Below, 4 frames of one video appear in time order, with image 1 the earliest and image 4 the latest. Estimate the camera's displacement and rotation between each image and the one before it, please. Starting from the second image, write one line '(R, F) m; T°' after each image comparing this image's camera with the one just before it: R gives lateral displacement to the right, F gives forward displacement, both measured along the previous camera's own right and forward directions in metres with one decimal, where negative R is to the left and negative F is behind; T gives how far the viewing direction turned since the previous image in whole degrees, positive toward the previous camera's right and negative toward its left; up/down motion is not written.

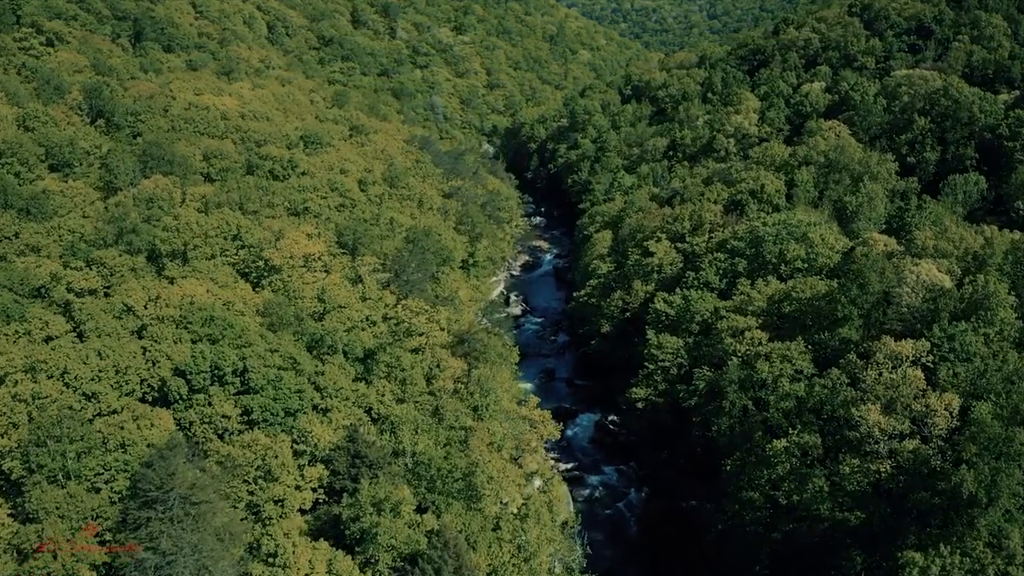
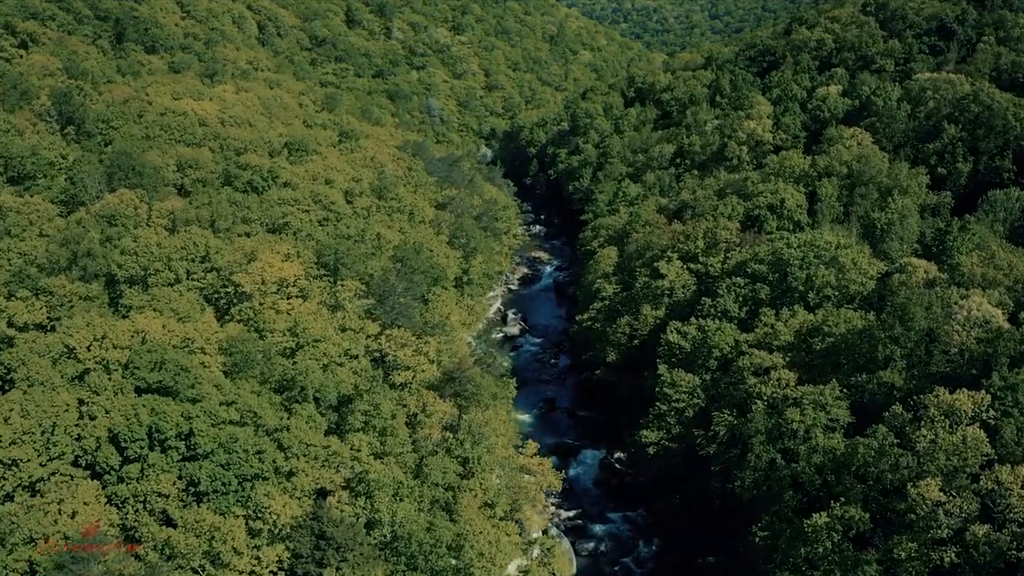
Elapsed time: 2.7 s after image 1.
(+0.2, +5.9) m; 0°
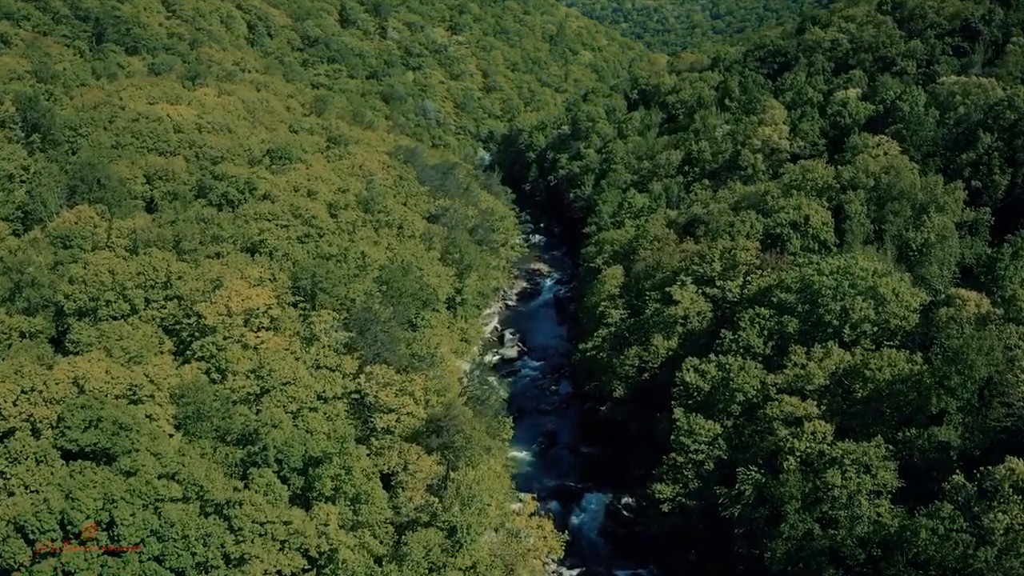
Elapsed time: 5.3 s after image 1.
(+0.2, +5.9) m; 0°
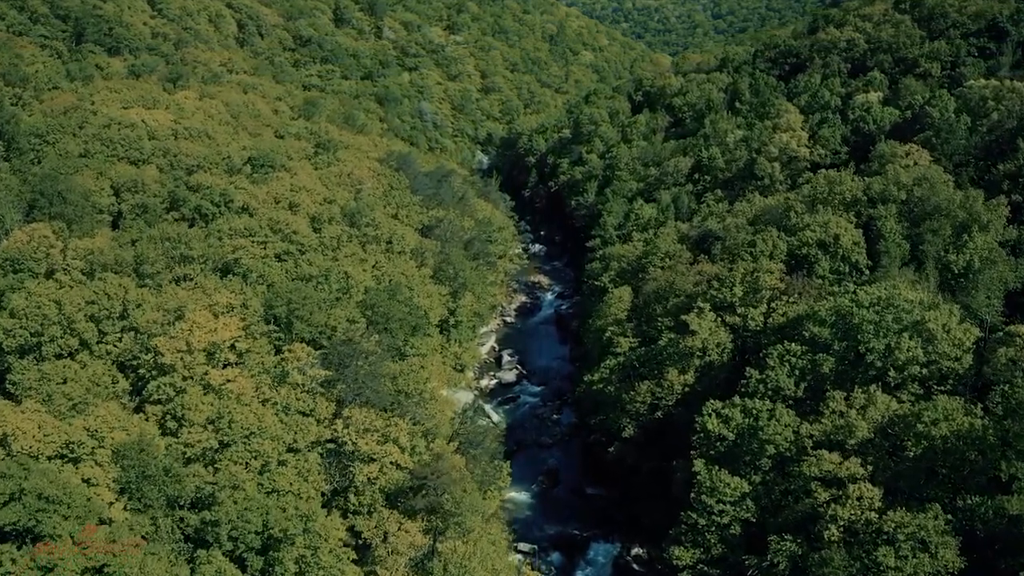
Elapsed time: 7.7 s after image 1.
(+0.1, +5.5) m; 0°
